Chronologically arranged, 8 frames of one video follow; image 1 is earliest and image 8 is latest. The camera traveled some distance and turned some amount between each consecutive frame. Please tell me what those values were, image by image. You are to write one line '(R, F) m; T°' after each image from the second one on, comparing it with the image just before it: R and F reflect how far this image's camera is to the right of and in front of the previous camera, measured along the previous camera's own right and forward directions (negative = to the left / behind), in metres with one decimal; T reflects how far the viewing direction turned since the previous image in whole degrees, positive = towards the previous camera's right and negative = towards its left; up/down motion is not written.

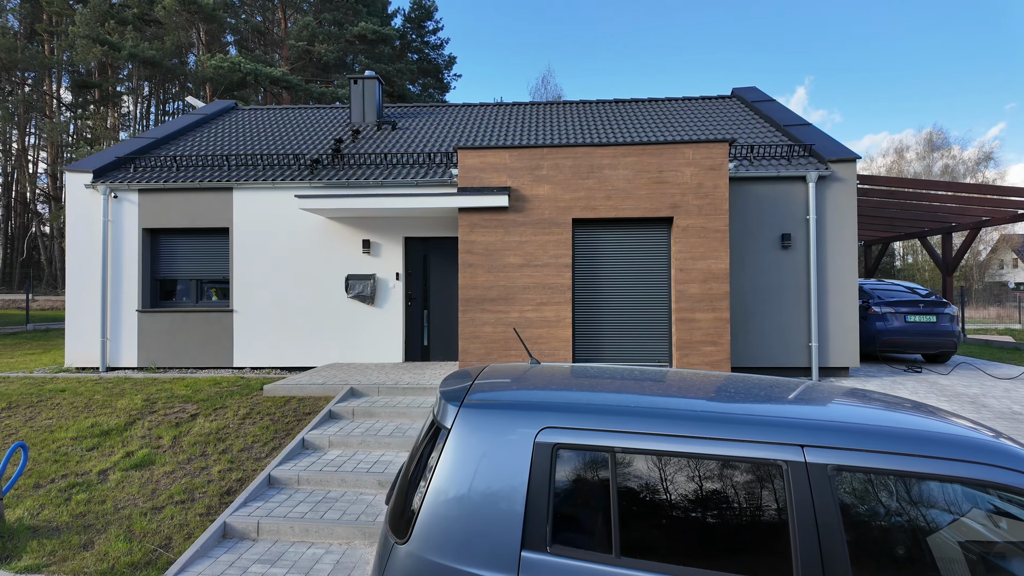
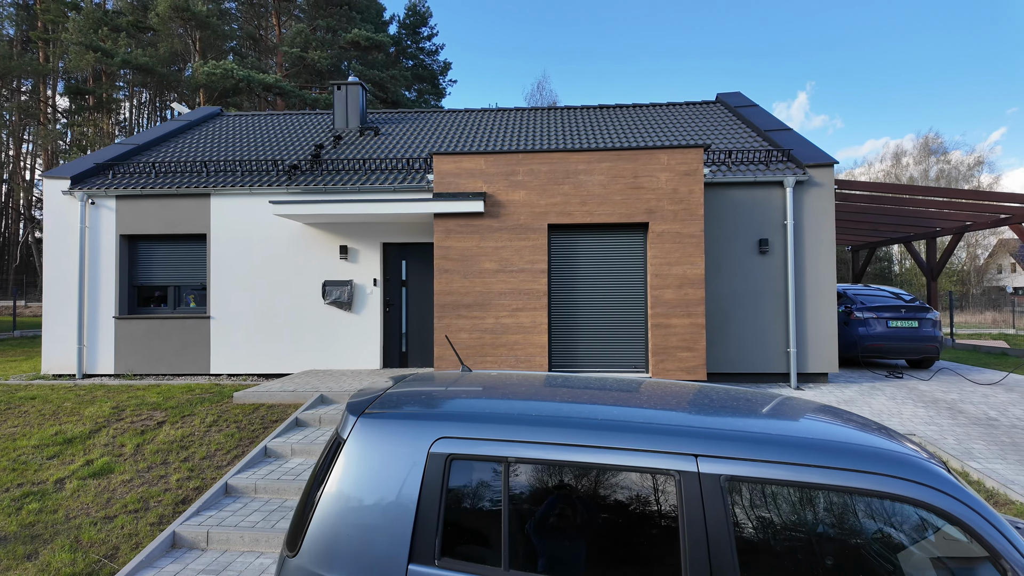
(+0.3, 0.0) m; 0°
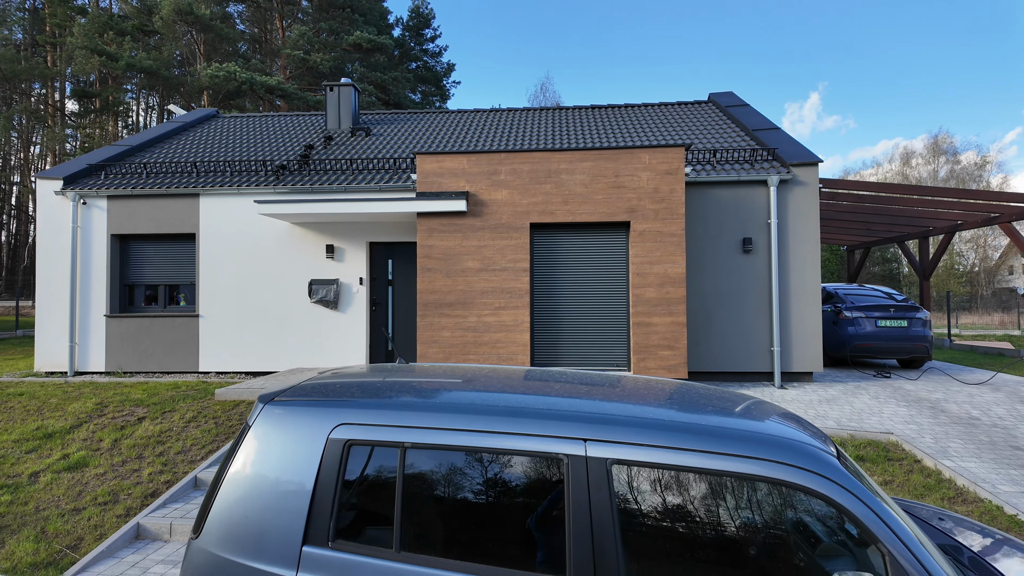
(+0.4, 0.0) m; -1°
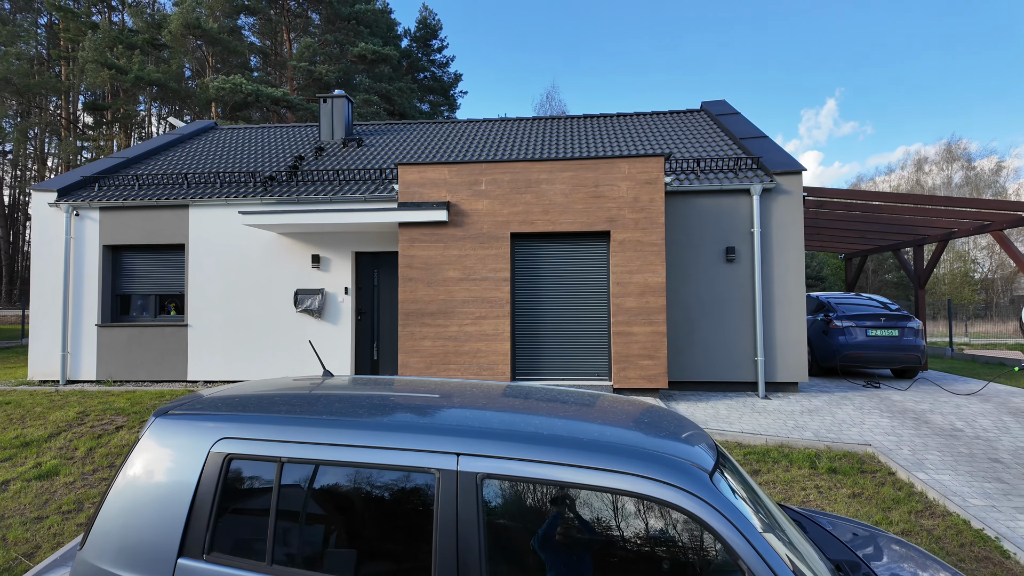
(+0.4, 0.0) m; -1°
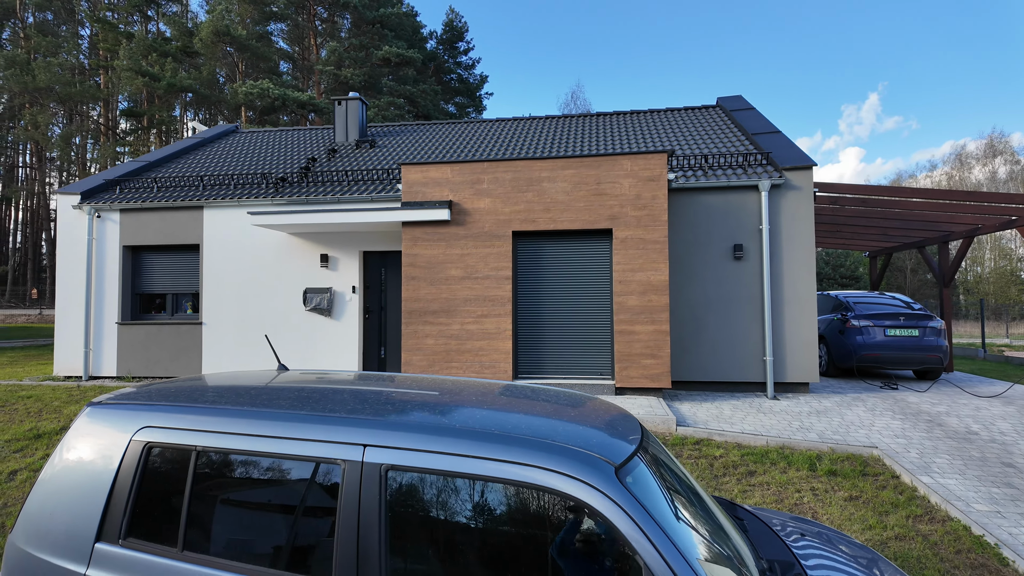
(+0.3, 0.0) m; -3°
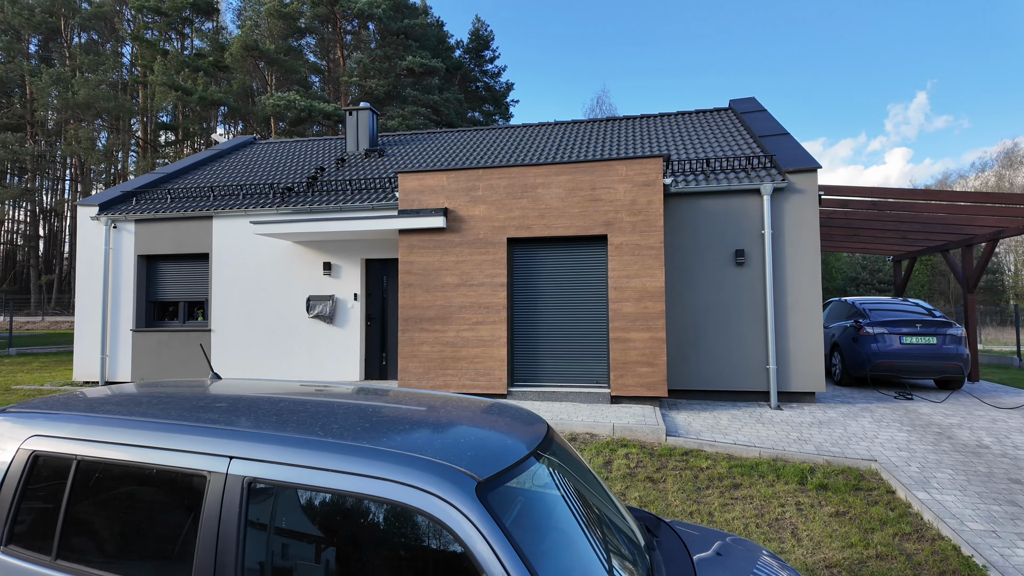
(+0.5, 0.0) m; -3°
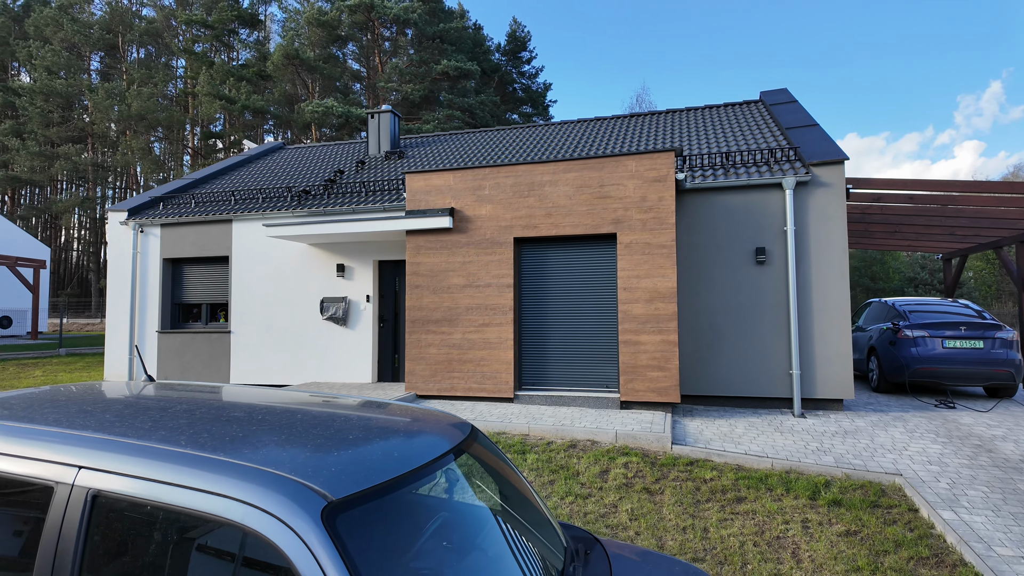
(+0.4, +0.2) m; -4°
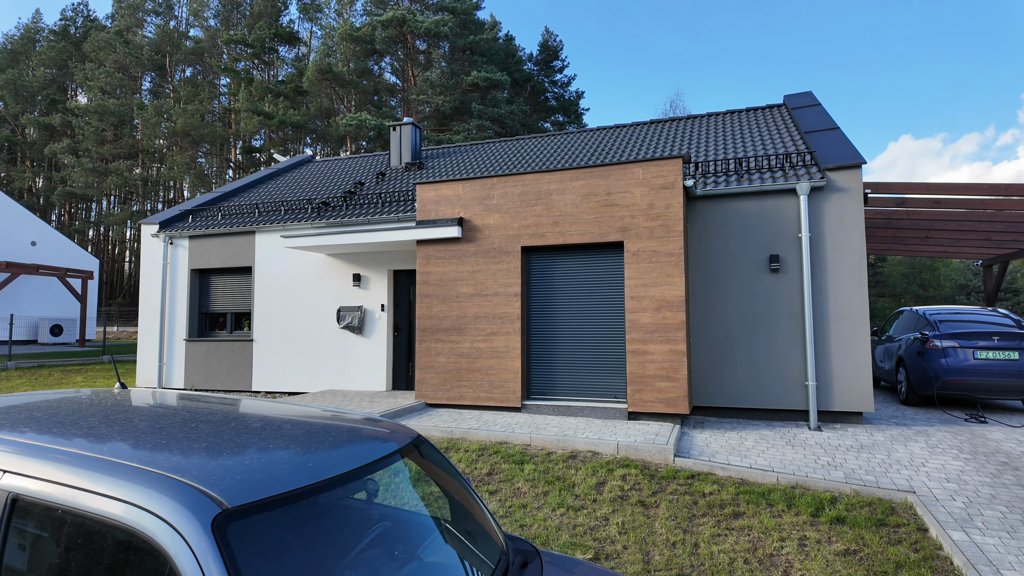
(+0.3, 0.0) m; -3°
